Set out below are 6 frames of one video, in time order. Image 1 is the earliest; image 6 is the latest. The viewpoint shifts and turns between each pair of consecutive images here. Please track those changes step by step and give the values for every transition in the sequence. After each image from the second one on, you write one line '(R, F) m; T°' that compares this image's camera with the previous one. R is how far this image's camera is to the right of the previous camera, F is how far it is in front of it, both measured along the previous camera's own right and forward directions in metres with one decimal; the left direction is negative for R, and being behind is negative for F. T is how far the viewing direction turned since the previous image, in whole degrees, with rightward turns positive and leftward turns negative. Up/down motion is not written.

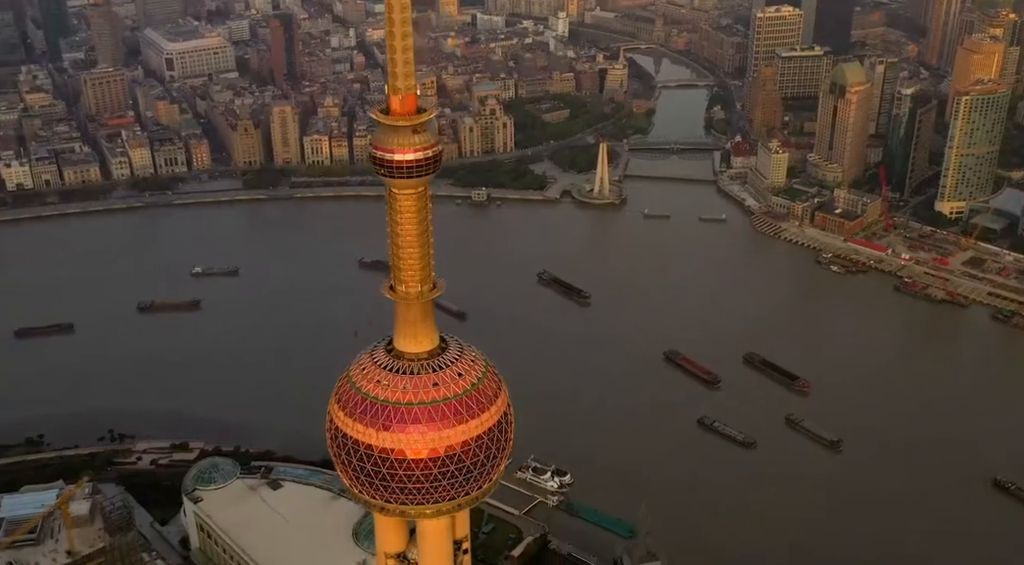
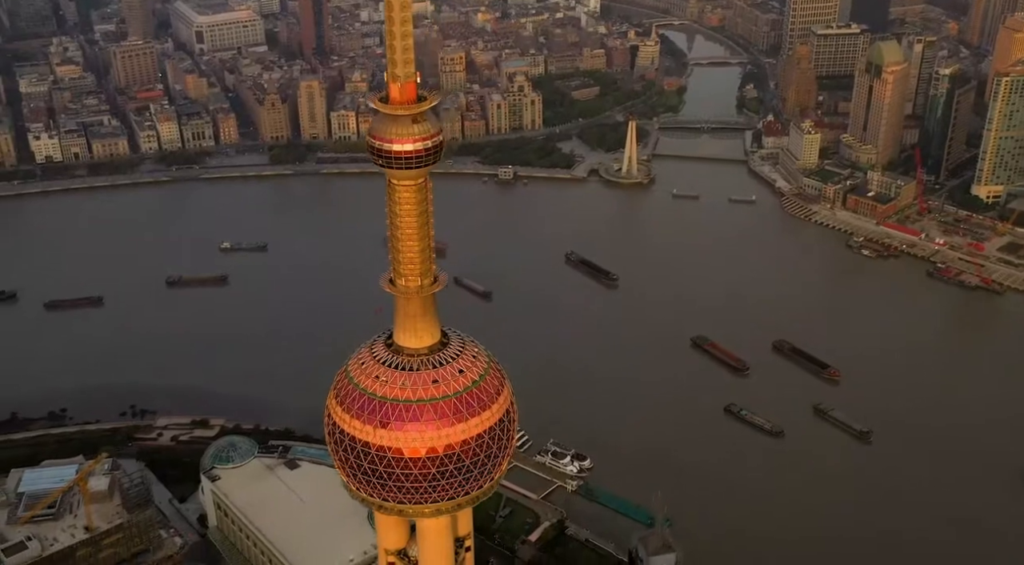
(+0.8, +1.2) m; -2°
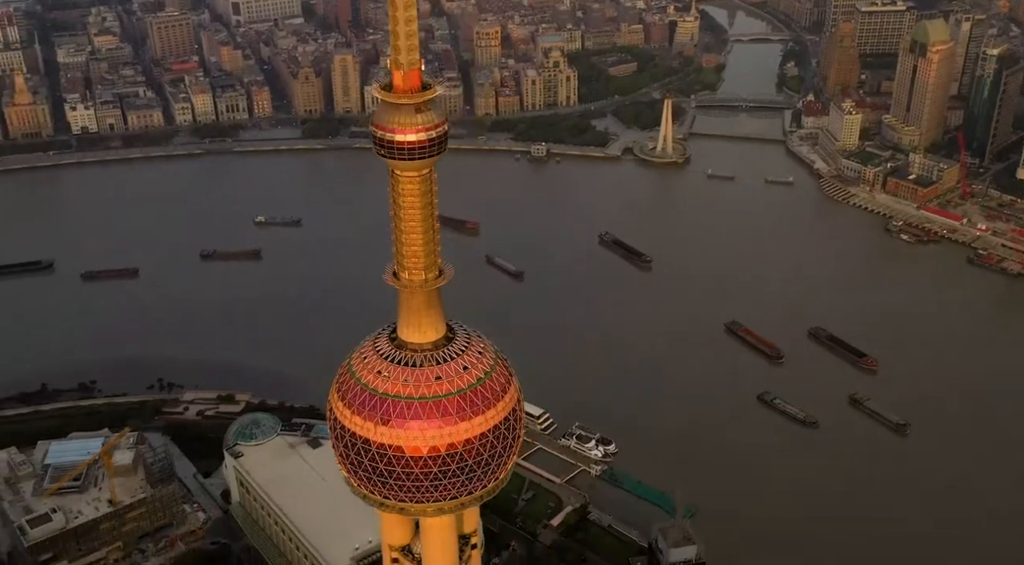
(+0.8, +1.1) m; -2°
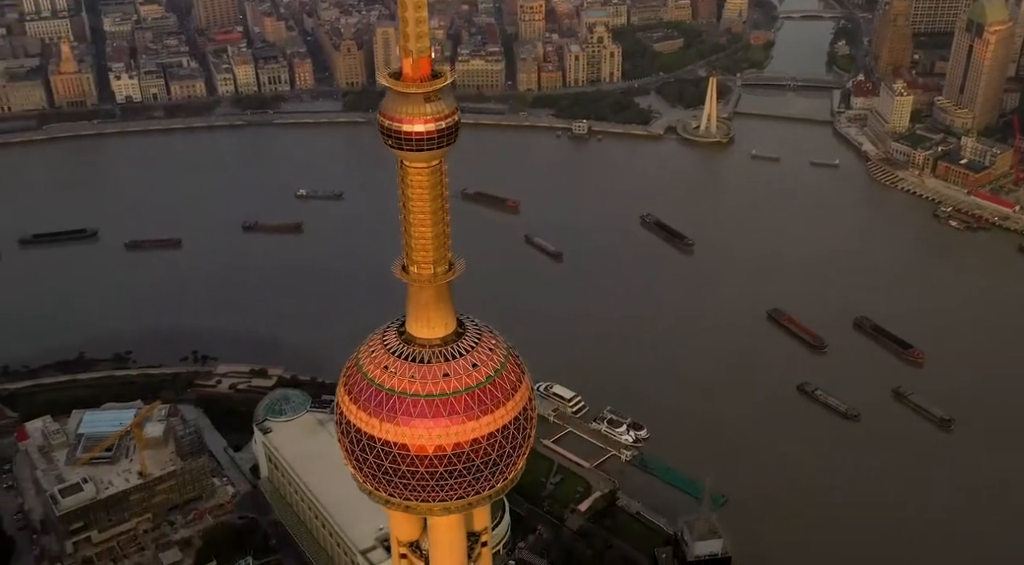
(+0.9, +1.1) m; -2°
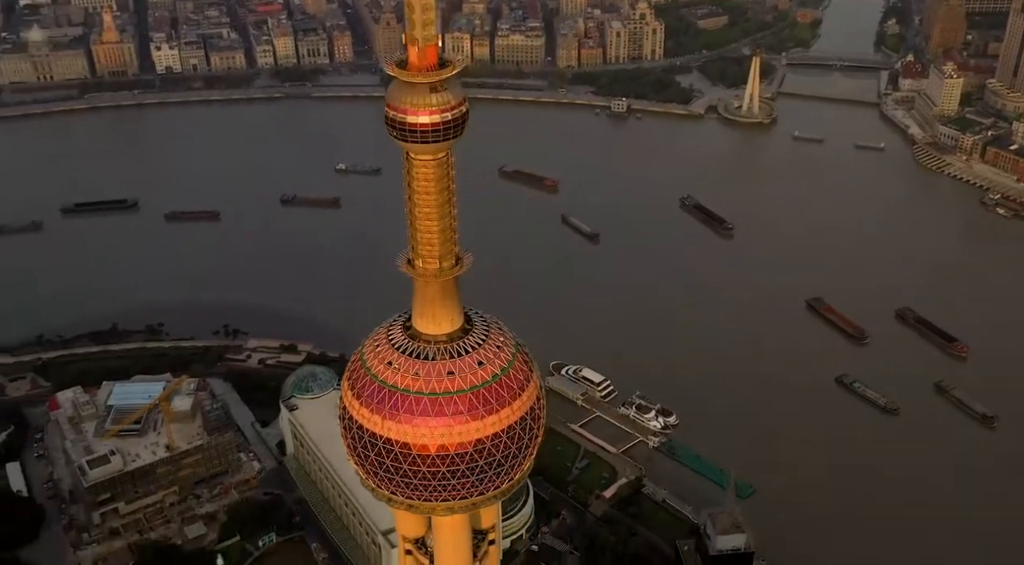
(+0.9, +1.0) m; -2°
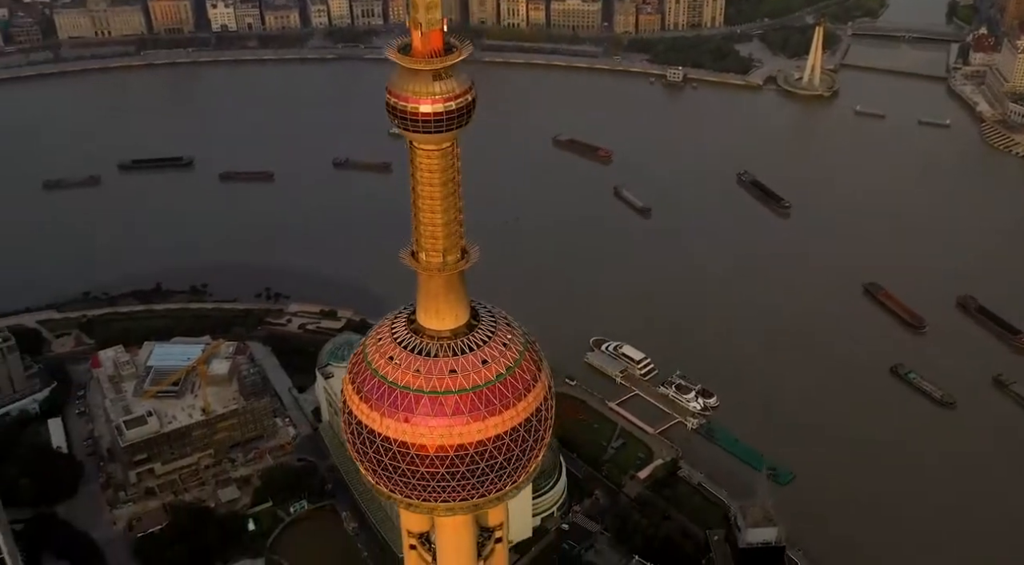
(+1.2, +1.4) m; -3°
